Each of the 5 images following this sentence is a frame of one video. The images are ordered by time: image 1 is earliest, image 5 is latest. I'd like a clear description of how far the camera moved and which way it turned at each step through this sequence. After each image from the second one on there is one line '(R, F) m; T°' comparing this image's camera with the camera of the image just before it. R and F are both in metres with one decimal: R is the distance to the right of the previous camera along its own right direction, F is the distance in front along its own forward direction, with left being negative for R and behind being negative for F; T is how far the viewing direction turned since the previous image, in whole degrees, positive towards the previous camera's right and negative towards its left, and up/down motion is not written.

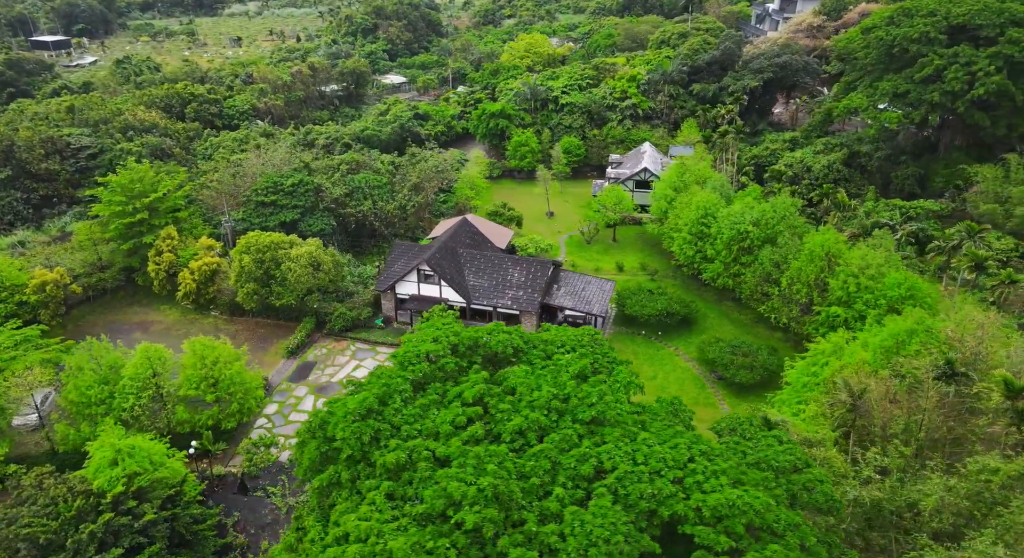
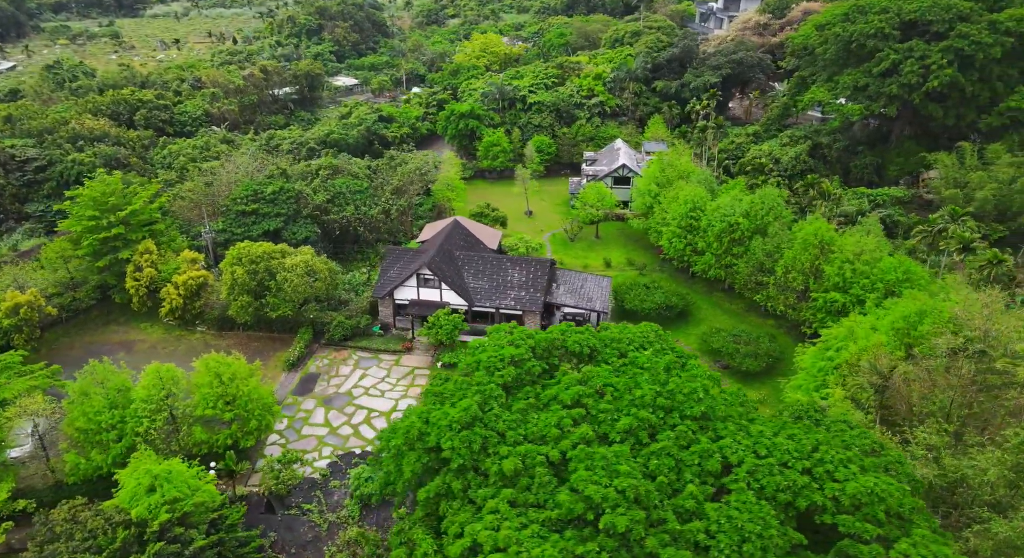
(-3.2, +0.1) m; +5°
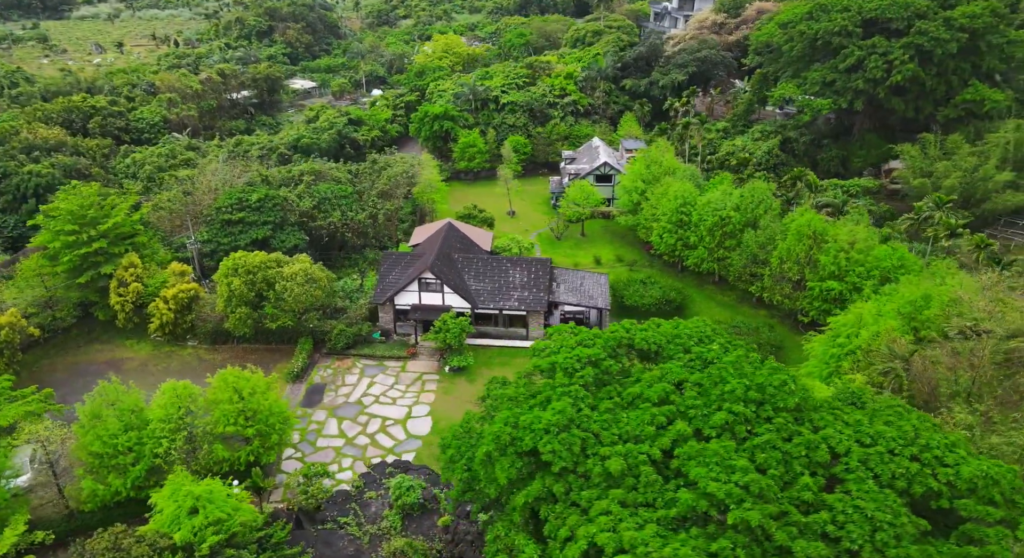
(-2.9, +0.1) m; +5°
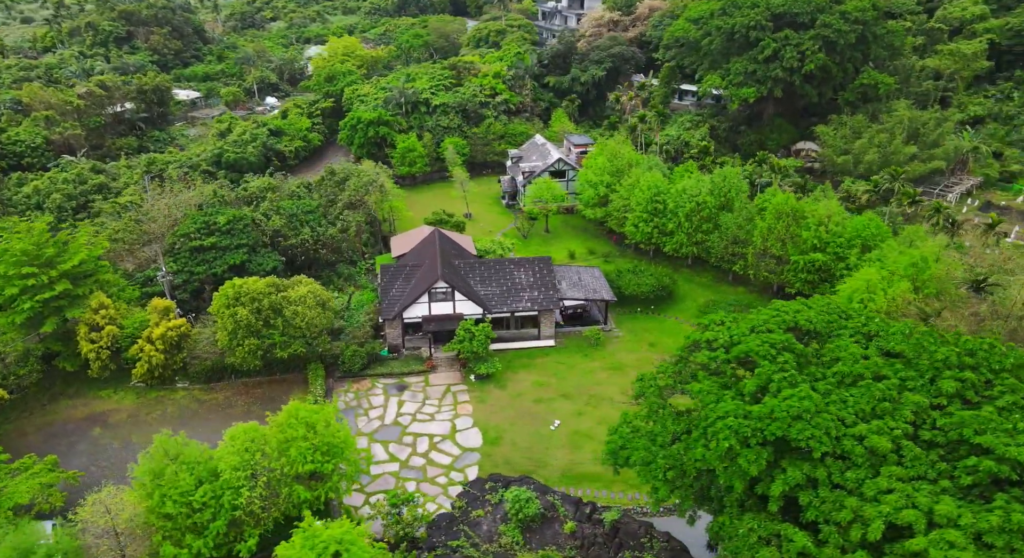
(-7.5, +0.8) m; +12°
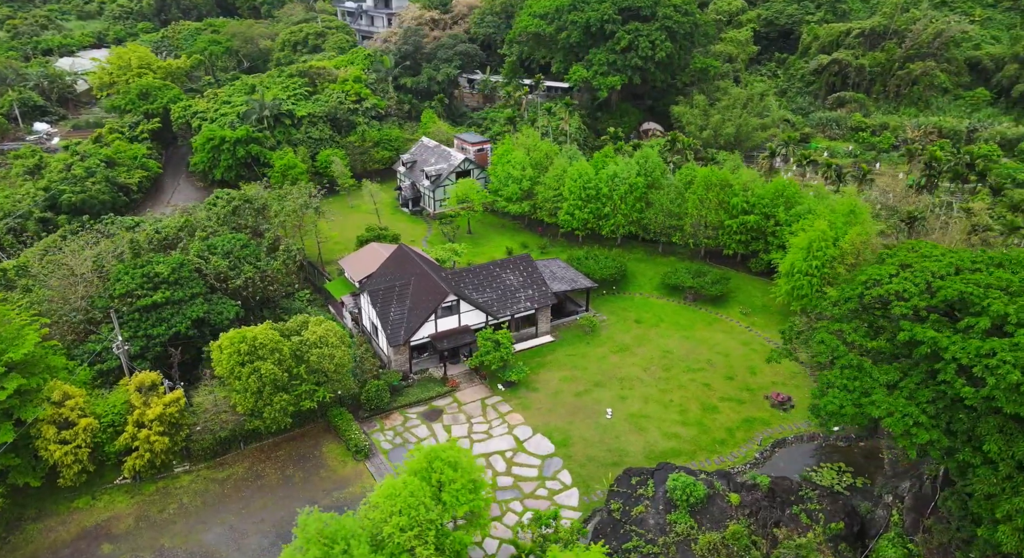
(-11.6, +2.6) m; +20°
